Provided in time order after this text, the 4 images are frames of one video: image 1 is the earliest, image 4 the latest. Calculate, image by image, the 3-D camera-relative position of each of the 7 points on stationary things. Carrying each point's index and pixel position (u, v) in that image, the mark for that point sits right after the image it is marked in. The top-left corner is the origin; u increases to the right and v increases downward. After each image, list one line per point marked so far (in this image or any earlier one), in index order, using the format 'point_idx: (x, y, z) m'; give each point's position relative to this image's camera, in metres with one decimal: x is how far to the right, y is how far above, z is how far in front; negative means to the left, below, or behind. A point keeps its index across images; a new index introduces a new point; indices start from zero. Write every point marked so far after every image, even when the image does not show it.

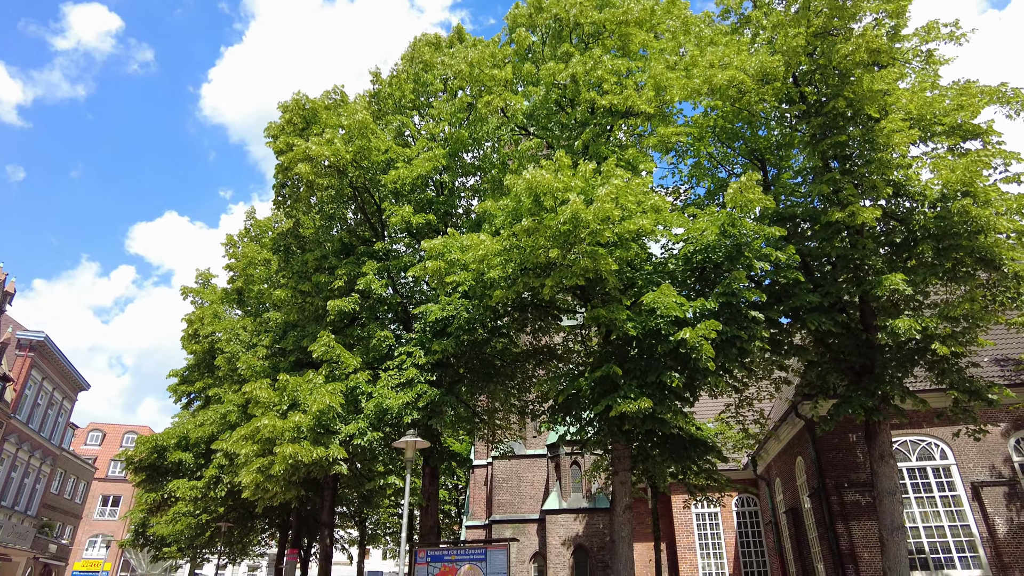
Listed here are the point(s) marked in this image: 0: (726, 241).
0: (+3.9, +0.9, +12.1) m
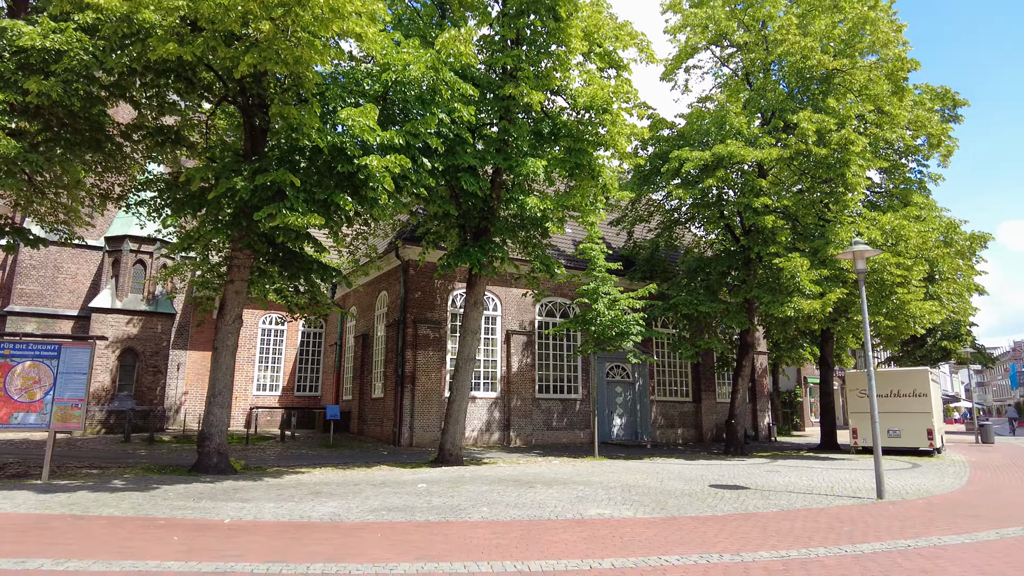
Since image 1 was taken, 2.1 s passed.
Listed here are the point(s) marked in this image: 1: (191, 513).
0: (-1.6, +3.8, +12.1) m
1: (-4.1, -2.9, +8.3) m
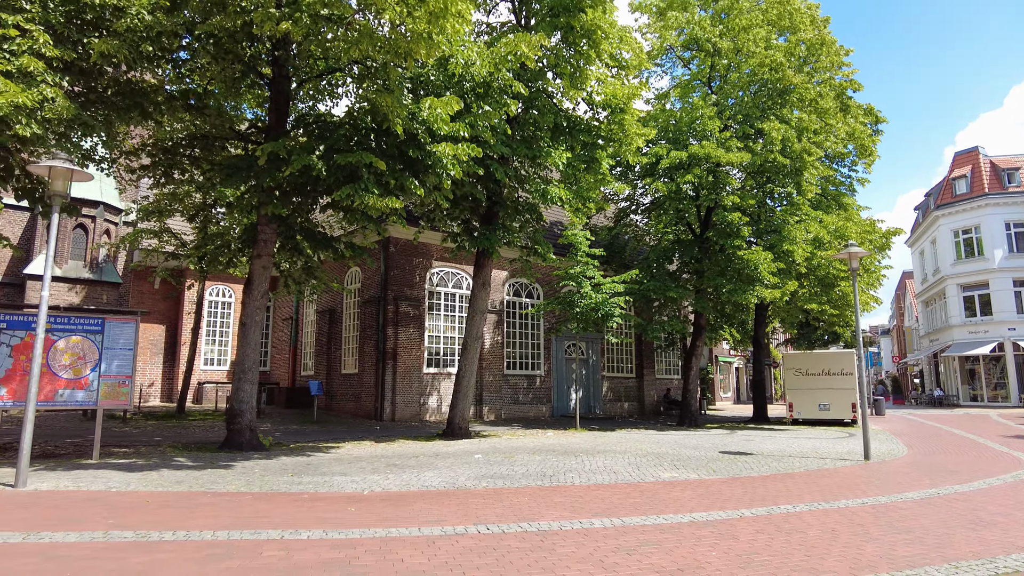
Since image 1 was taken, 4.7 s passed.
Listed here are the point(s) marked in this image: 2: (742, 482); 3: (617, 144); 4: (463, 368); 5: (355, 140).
0: (-0.6, +4.2, +12.5) m
1: (-2.6, -2.7, +8.7) m
2: (+3.5, -2.9, +9.9) m
3: (+2.6, +3.6, +16.2) m
4: (-1.2, -2.0, +16.4) m
5: (-2.9, +2.6, +11.6) m
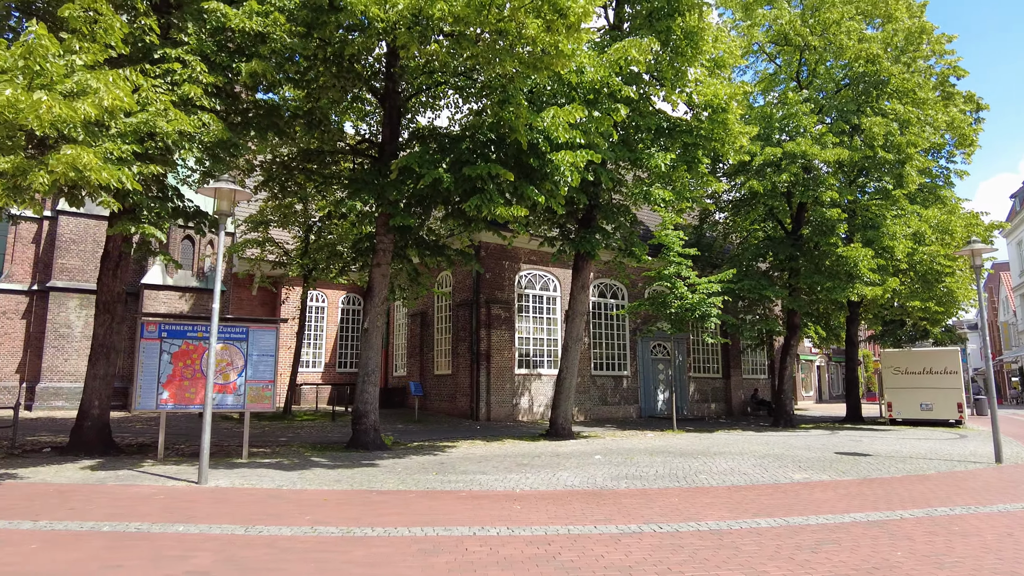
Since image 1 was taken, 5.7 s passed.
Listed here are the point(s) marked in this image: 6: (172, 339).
0: (+1.5, +4.1, +12.8) m
1: (-0.7, -2.8, +9.1) m
2: (+5.5, -3.0, +9.8) m
3: (+5.0, +3.6, +16.2) m
4: (+1.4, -2.1, +16.7) m
5: (-0.8, +2.5, +12.1) m
6: (-5.6, -0.8, +11.1) m
